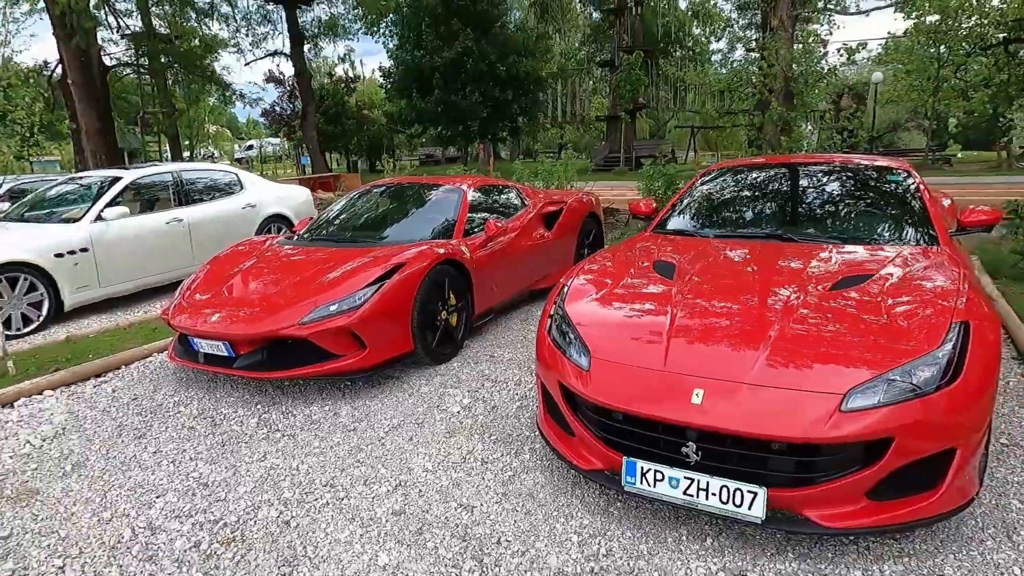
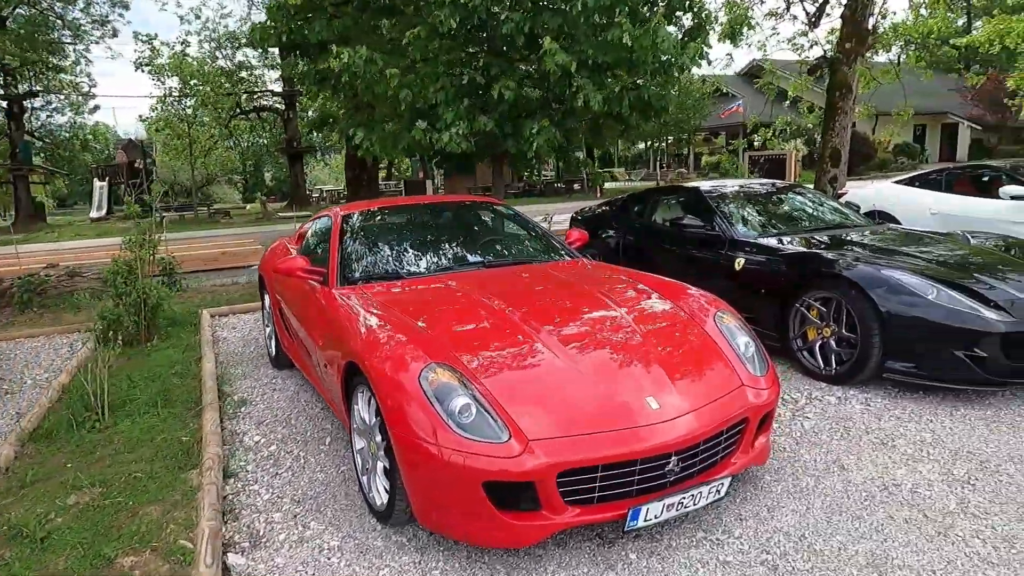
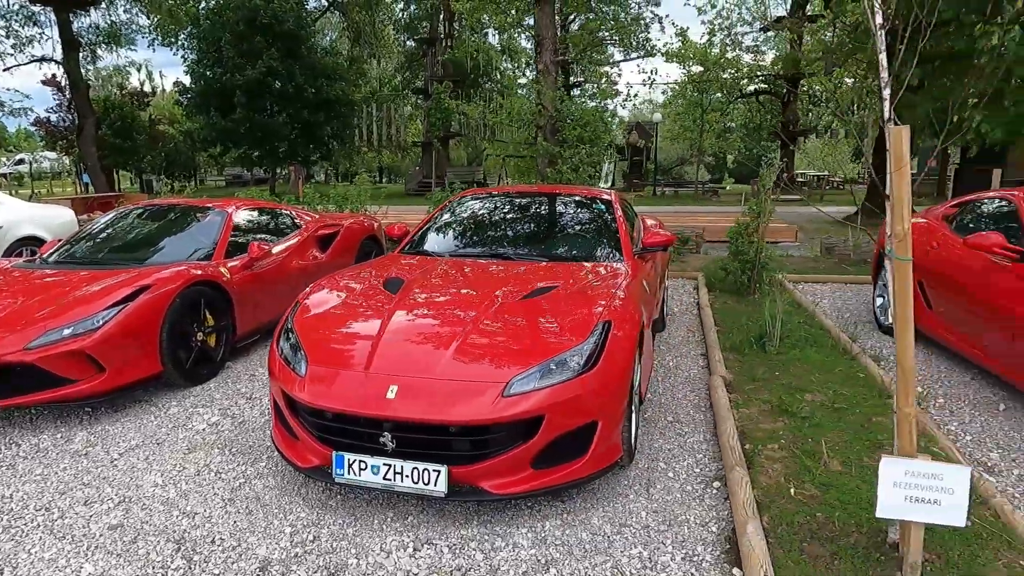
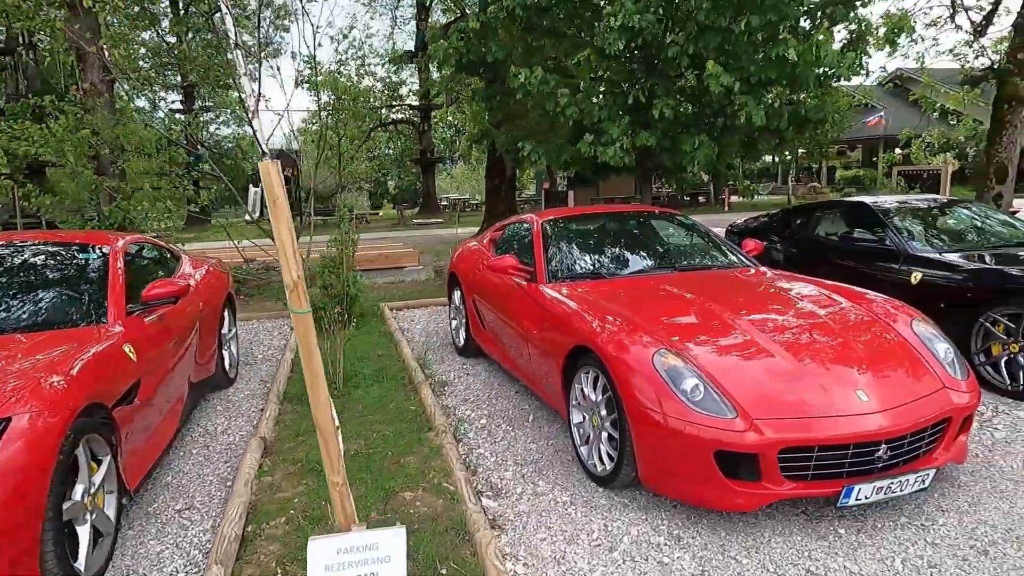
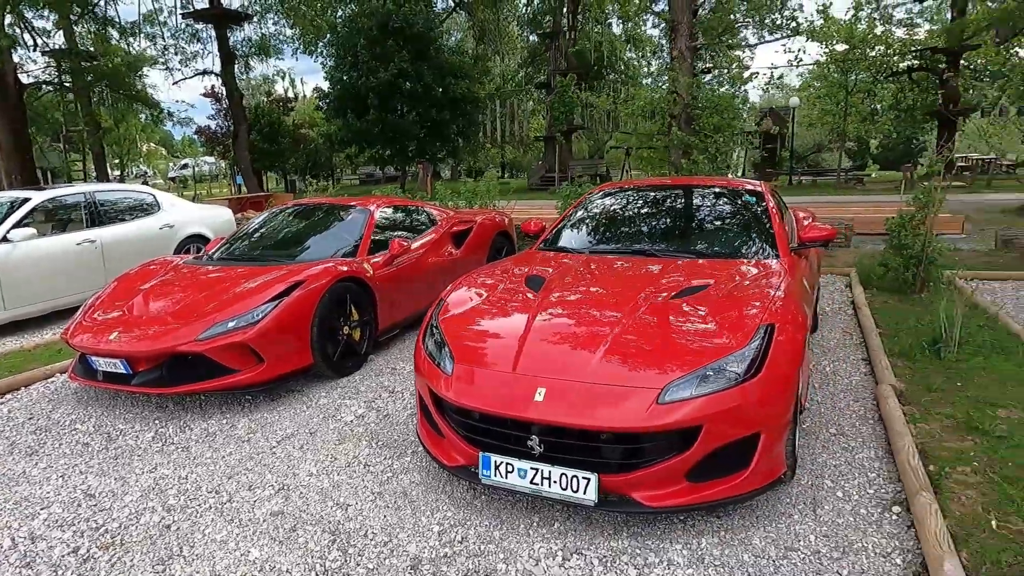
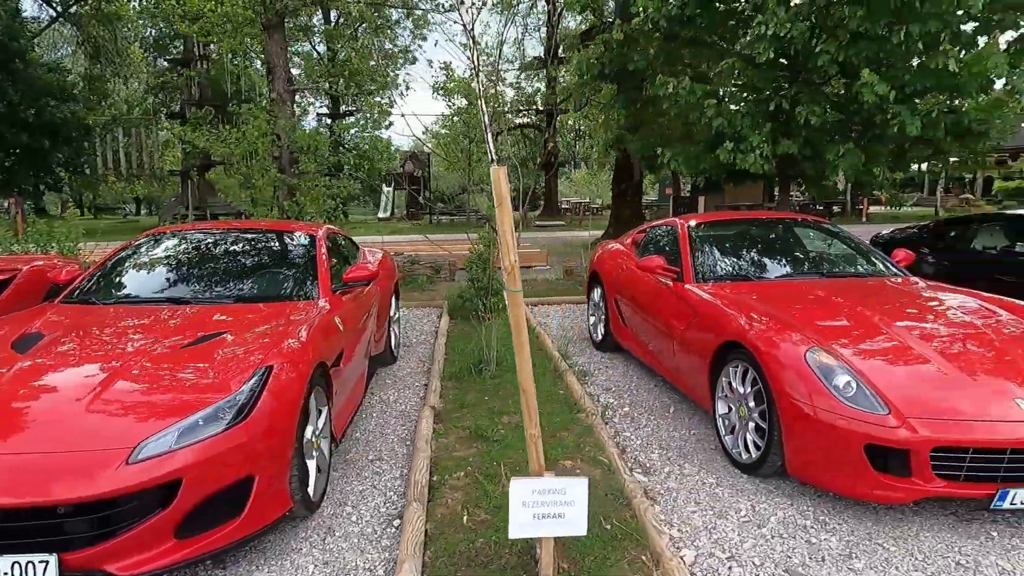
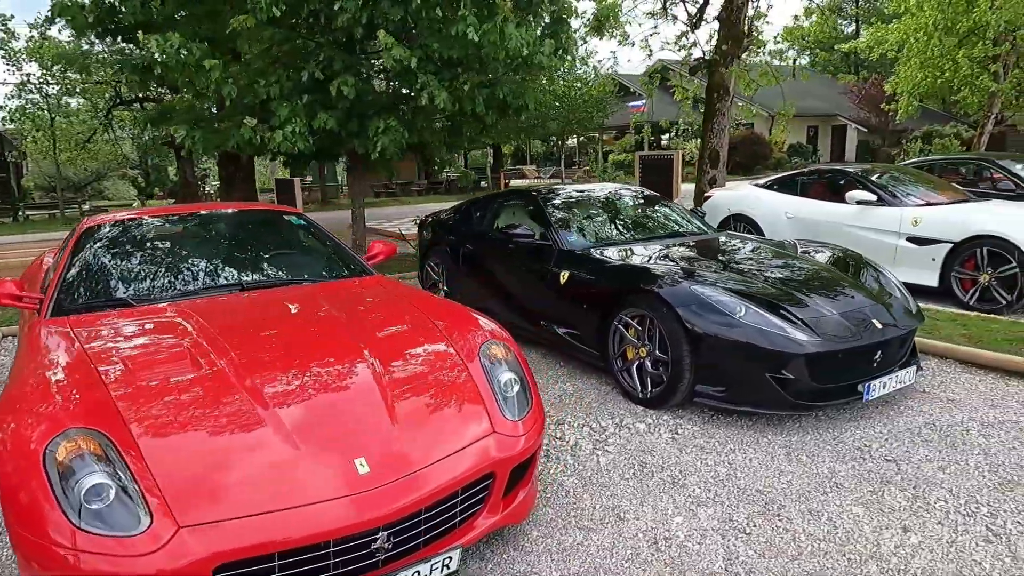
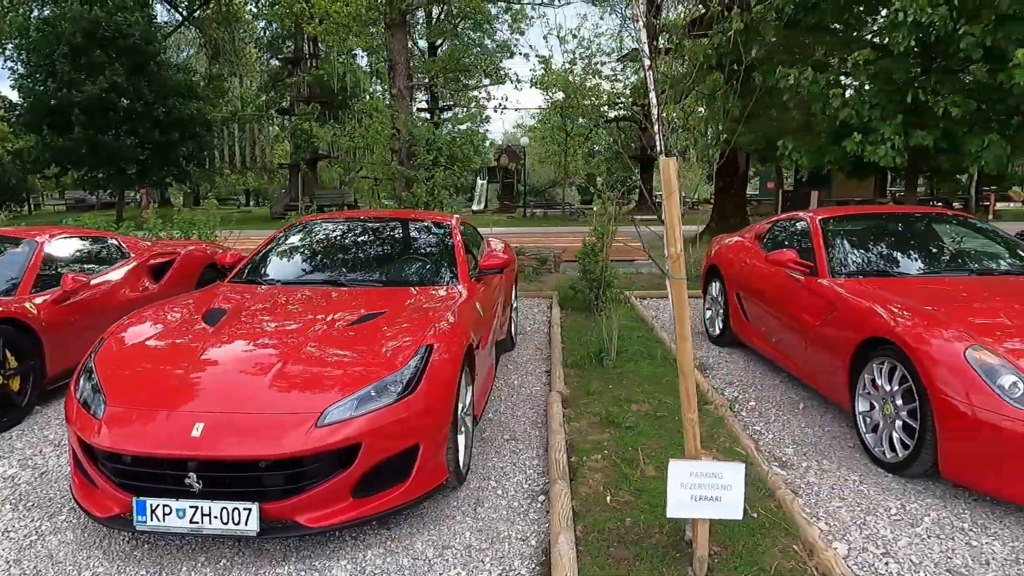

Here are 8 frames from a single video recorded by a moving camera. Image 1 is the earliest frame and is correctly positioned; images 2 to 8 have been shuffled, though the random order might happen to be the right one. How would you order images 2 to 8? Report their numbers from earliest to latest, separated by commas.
5, 3, 8, 6, 4, 2, 7
